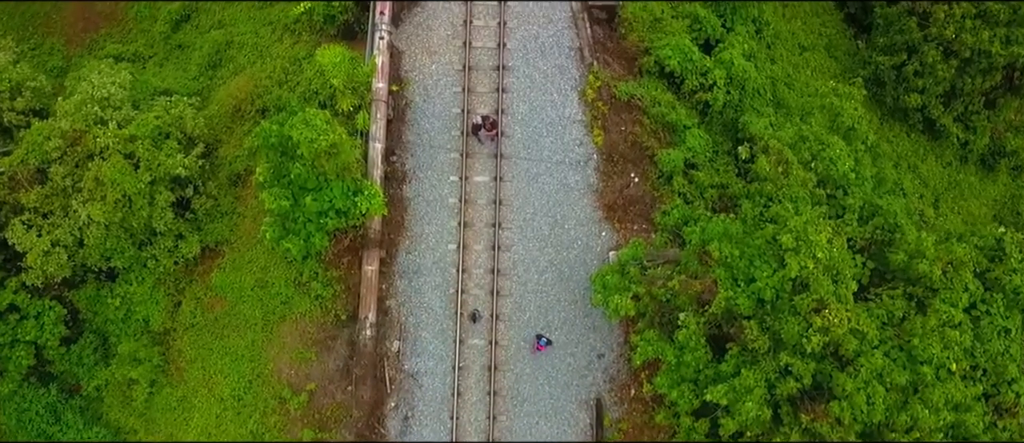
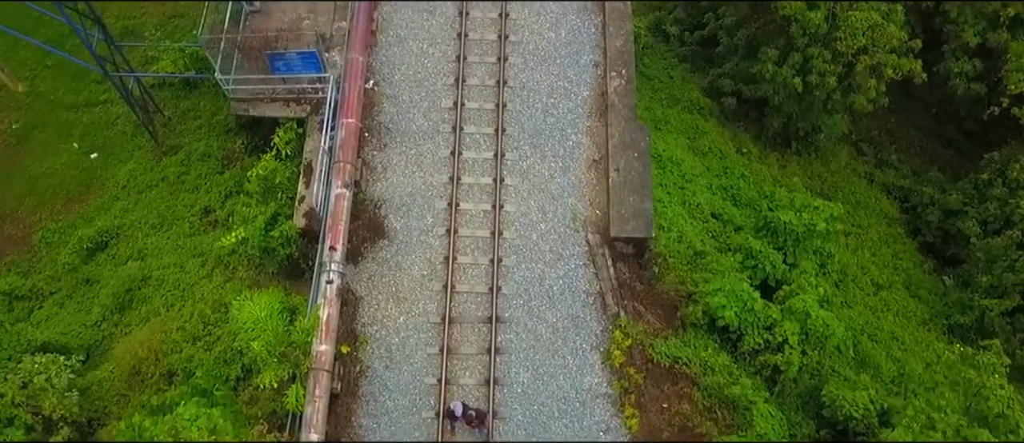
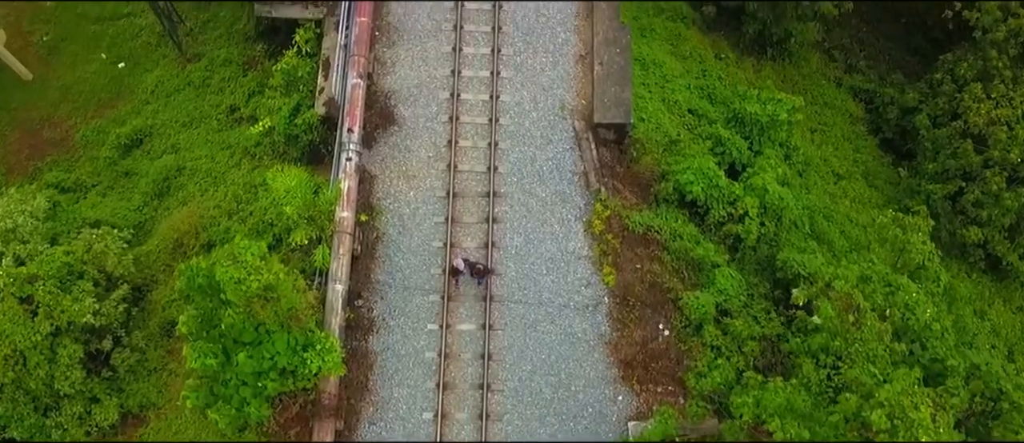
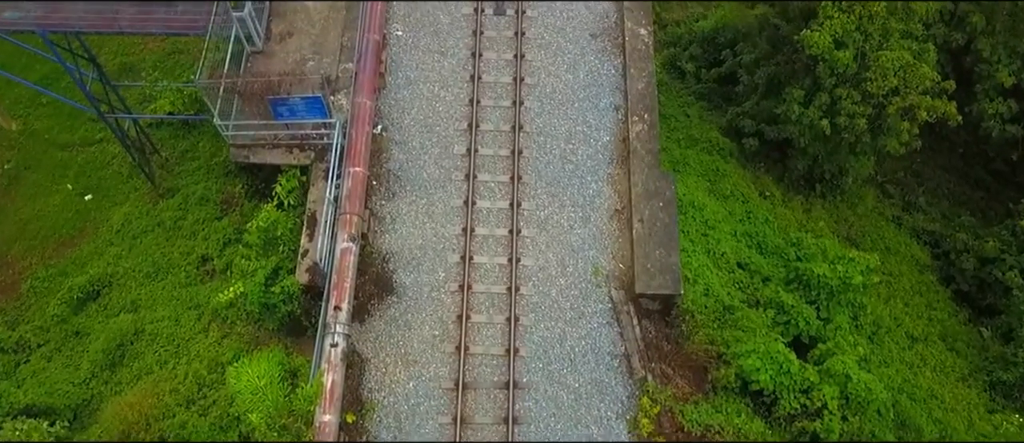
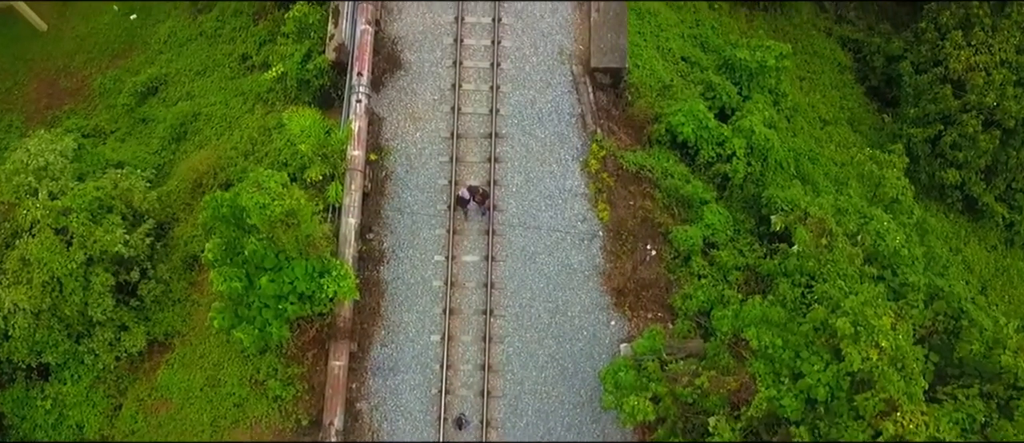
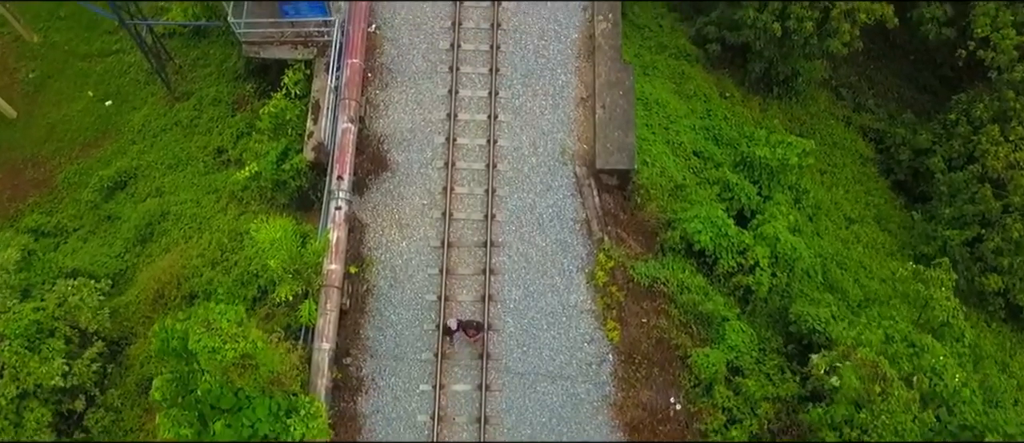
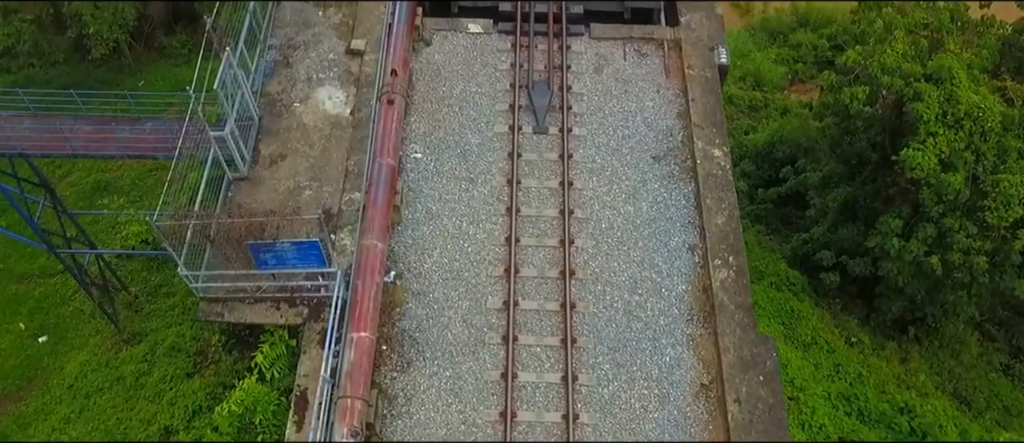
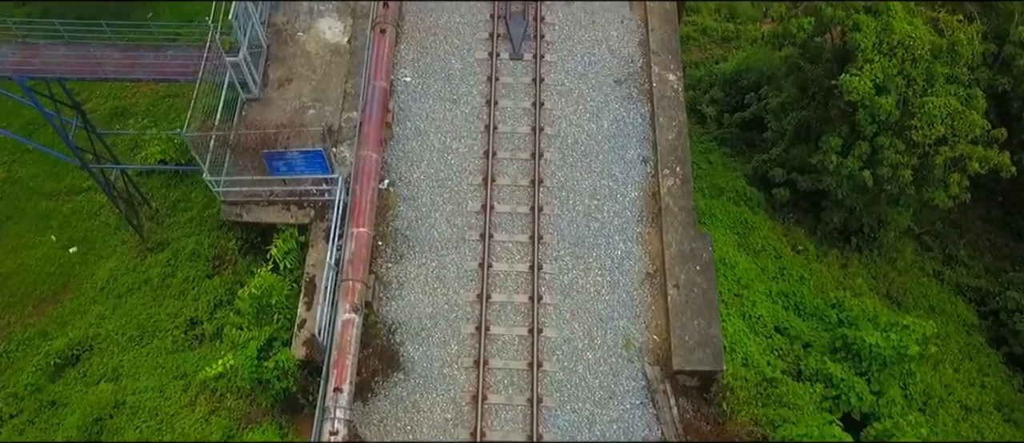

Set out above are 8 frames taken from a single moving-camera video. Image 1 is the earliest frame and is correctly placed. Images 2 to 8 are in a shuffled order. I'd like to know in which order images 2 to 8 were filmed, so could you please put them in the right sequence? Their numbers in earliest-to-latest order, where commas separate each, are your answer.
5, 3, 6, 2, 4, 8, 7
